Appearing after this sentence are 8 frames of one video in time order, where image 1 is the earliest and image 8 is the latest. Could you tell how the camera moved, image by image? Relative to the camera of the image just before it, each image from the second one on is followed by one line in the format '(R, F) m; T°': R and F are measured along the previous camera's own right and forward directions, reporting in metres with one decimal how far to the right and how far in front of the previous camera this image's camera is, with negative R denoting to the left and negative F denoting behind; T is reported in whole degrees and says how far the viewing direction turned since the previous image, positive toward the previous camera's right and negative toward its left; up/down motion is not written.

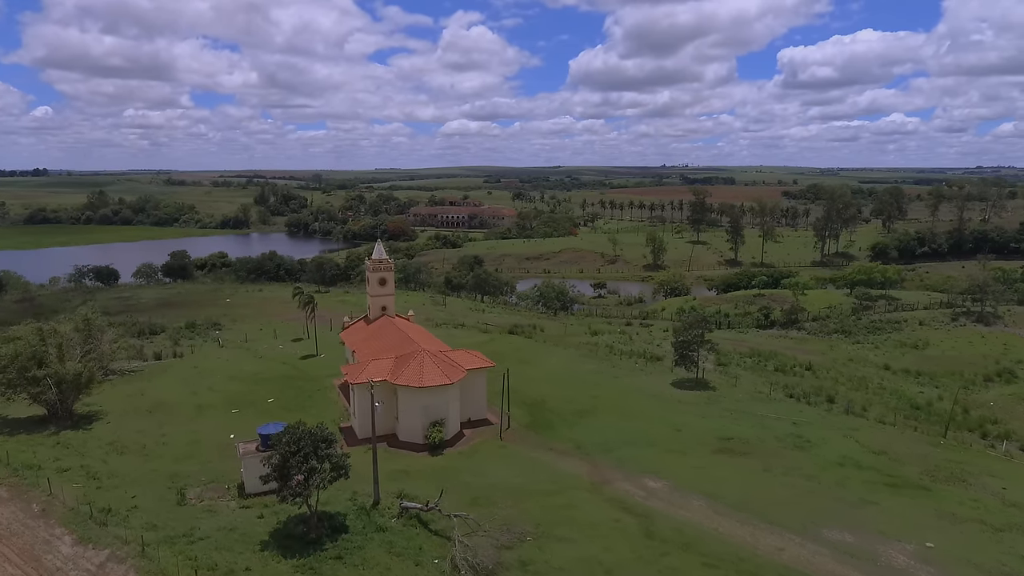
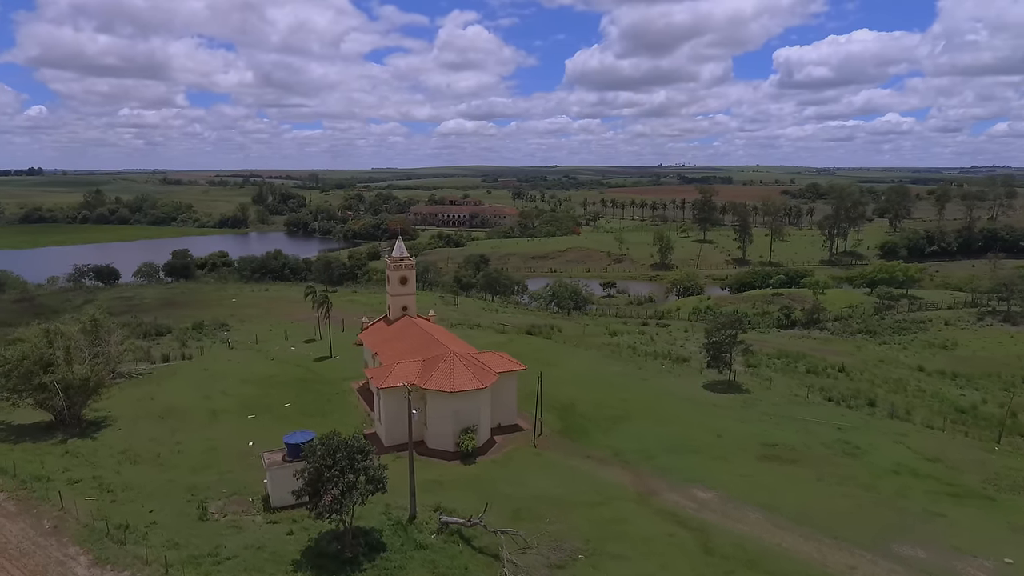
(-1.7, +1.5) m; 0°
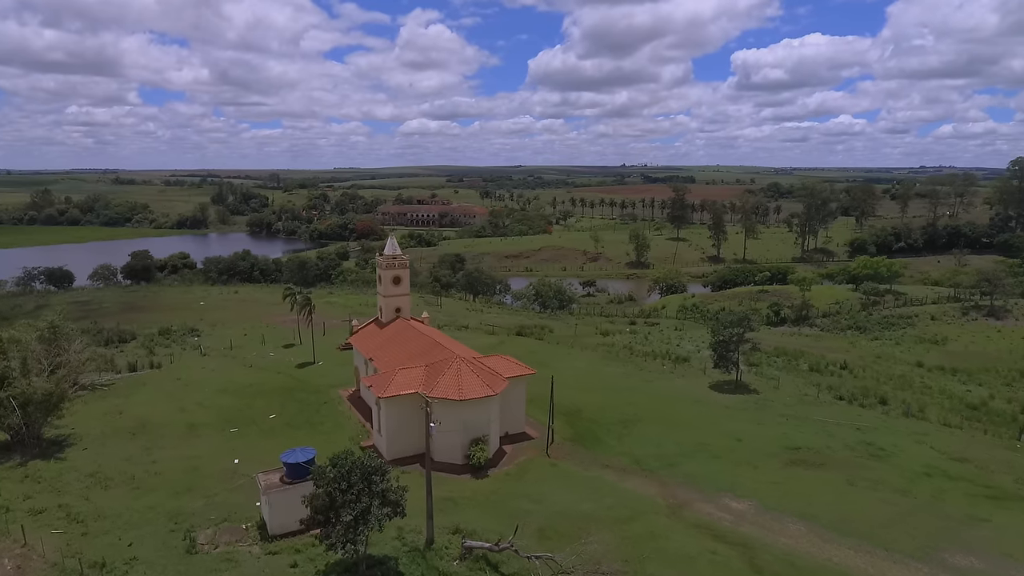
(-1.9, +2.0) m; +3°
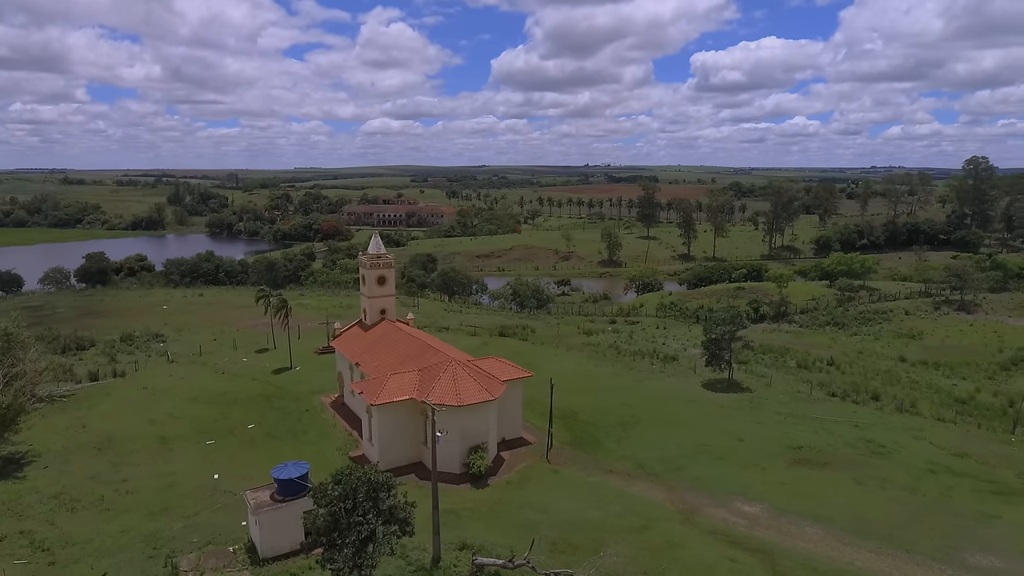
(-1.3, +1.2) m; +3°
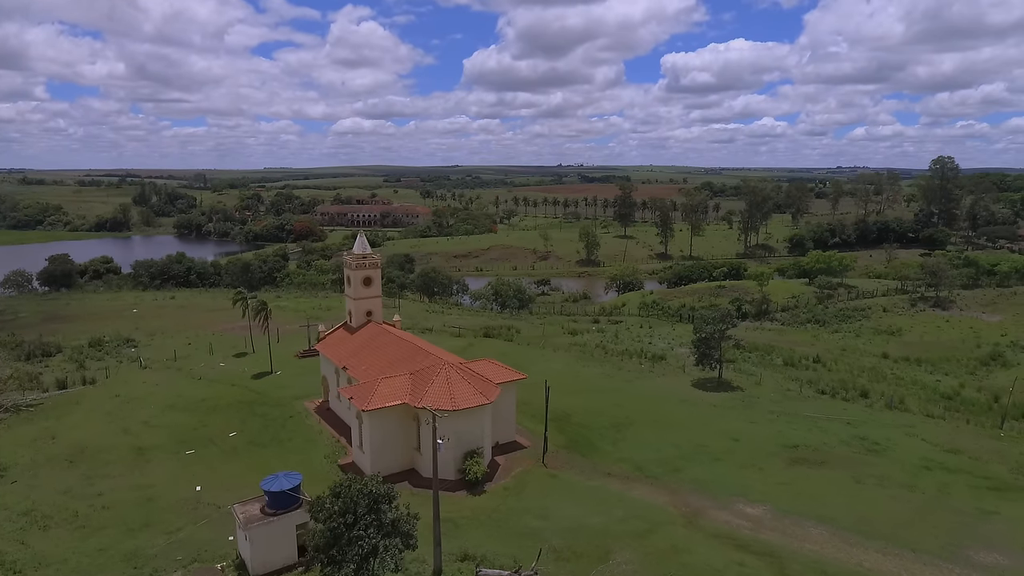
(-0.8, +0.7) m; +2°
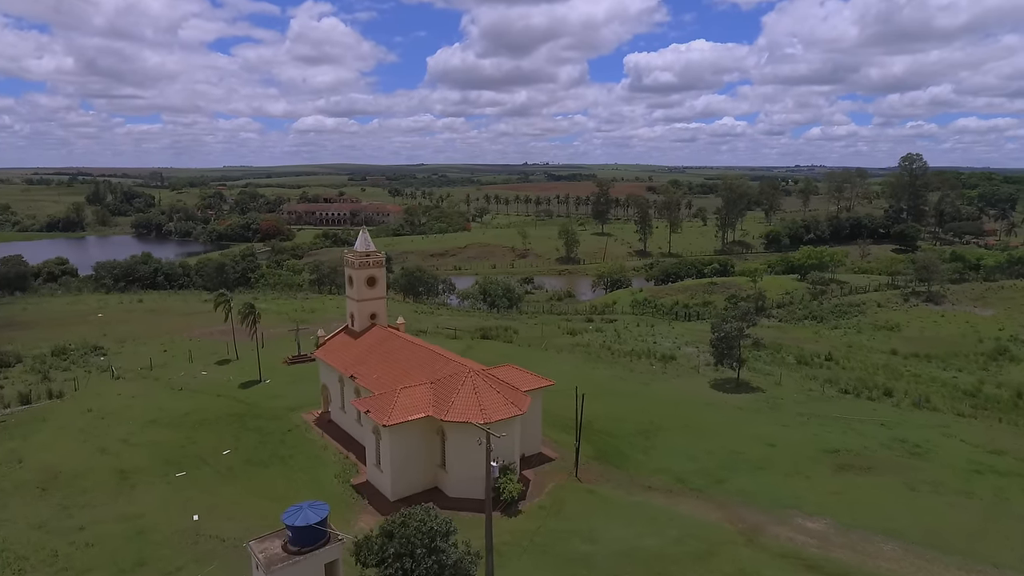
(-2.4, +2.2) m; +3°
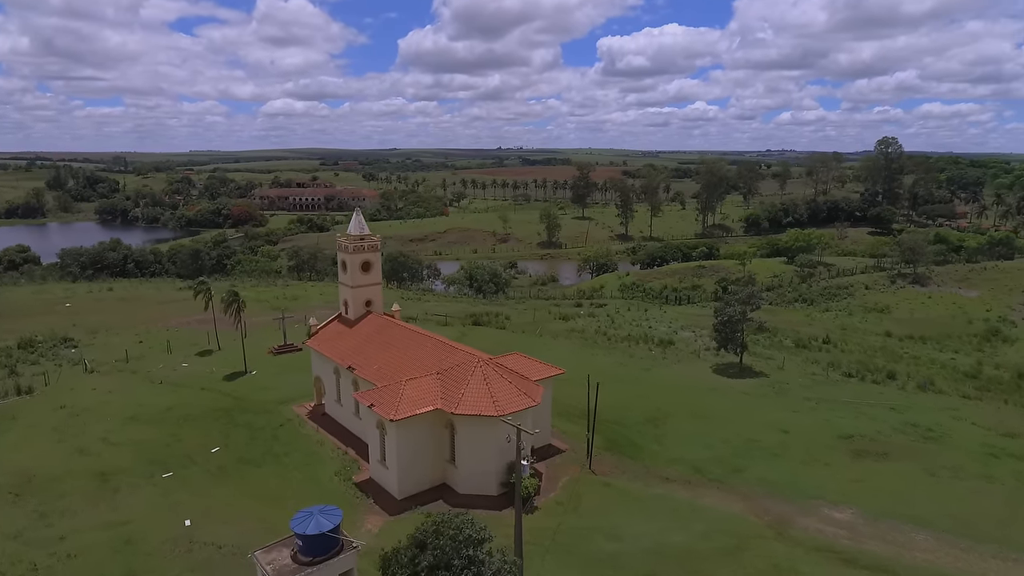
(-1.3, +1.3) m; +2°
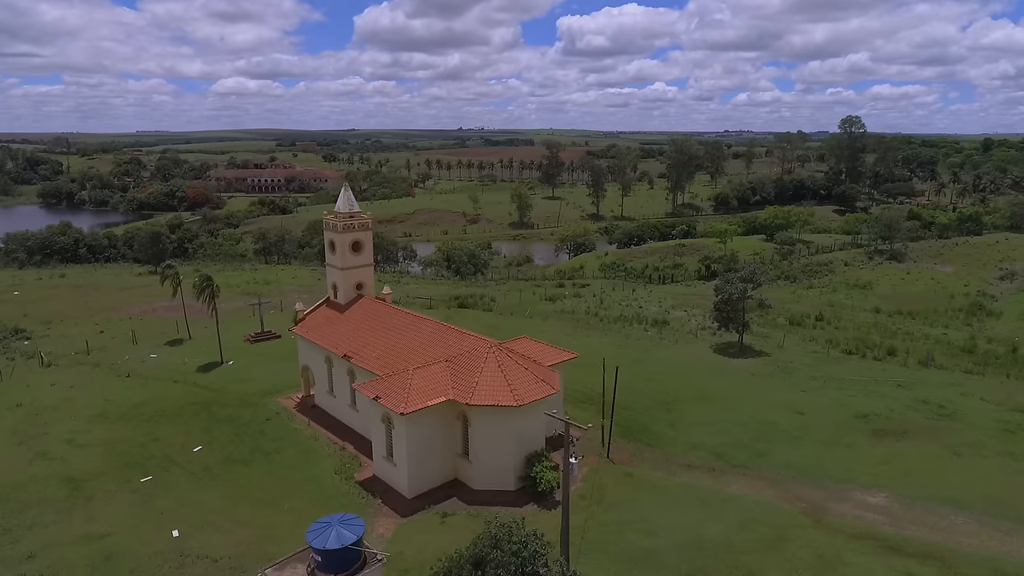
(-1.6, +1.6) m; +3°
